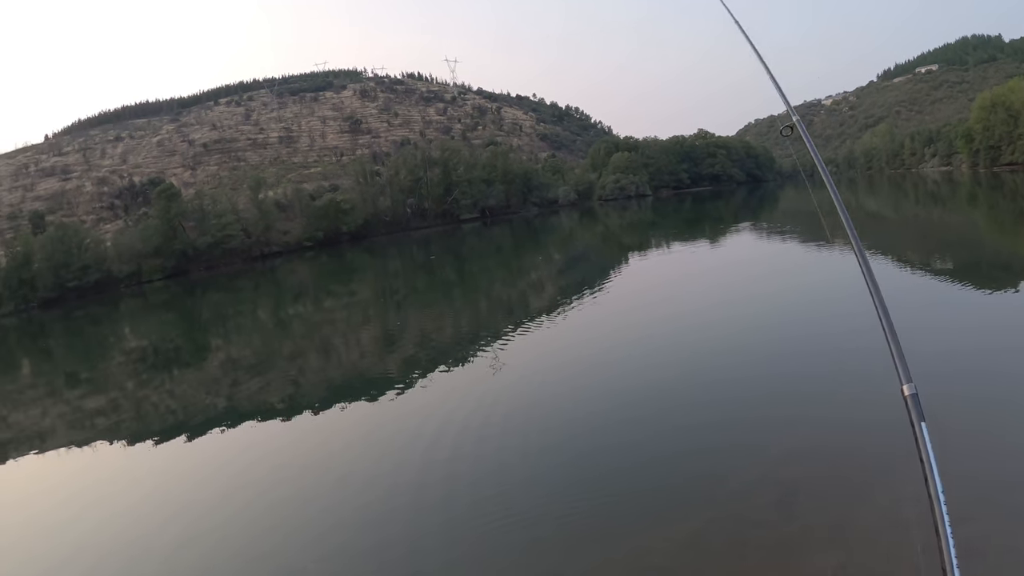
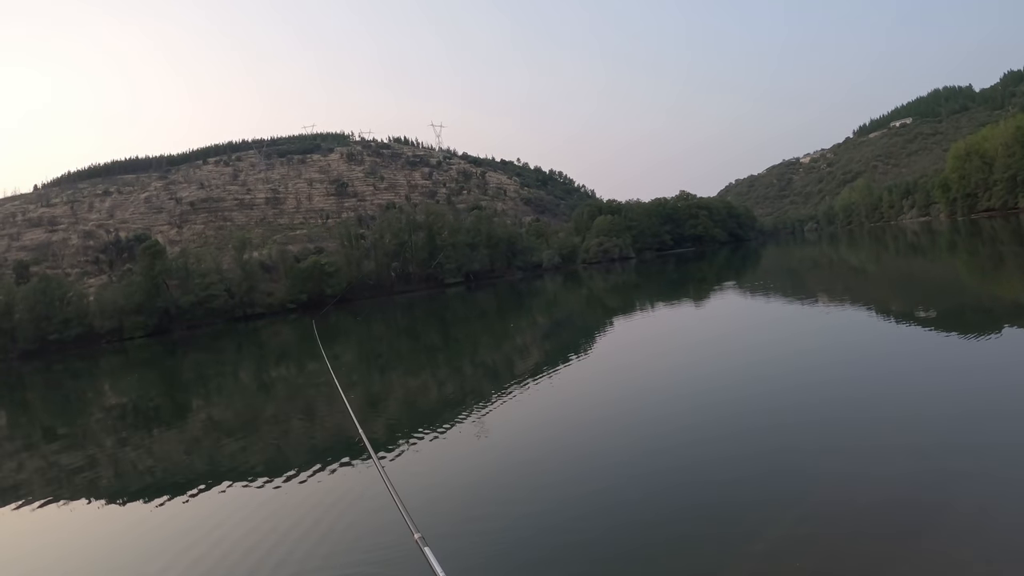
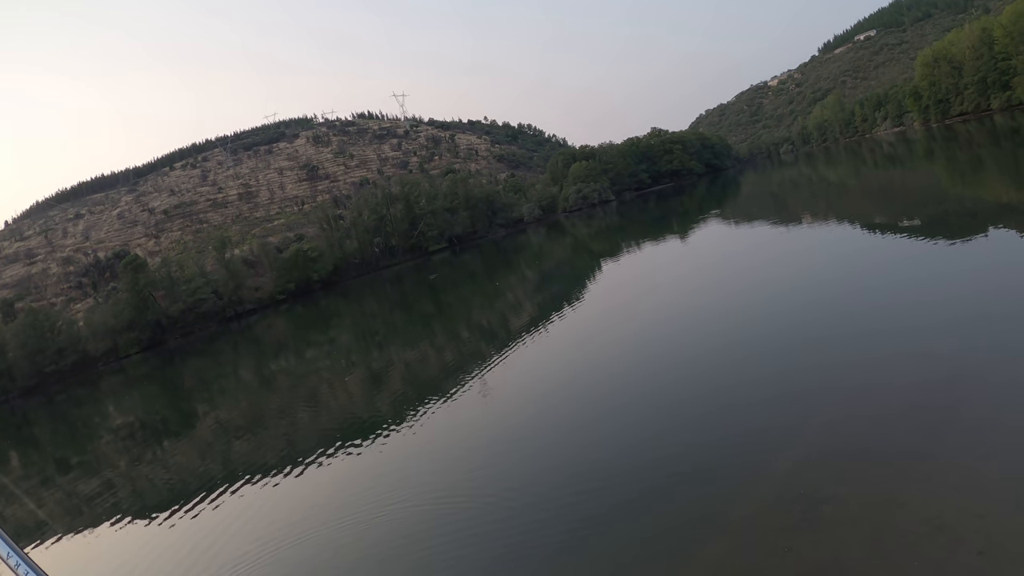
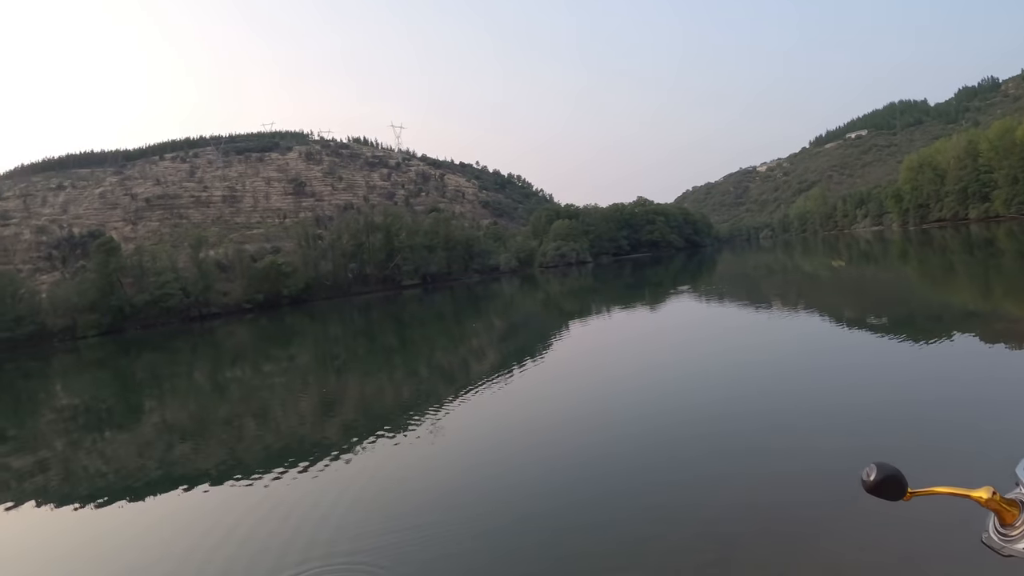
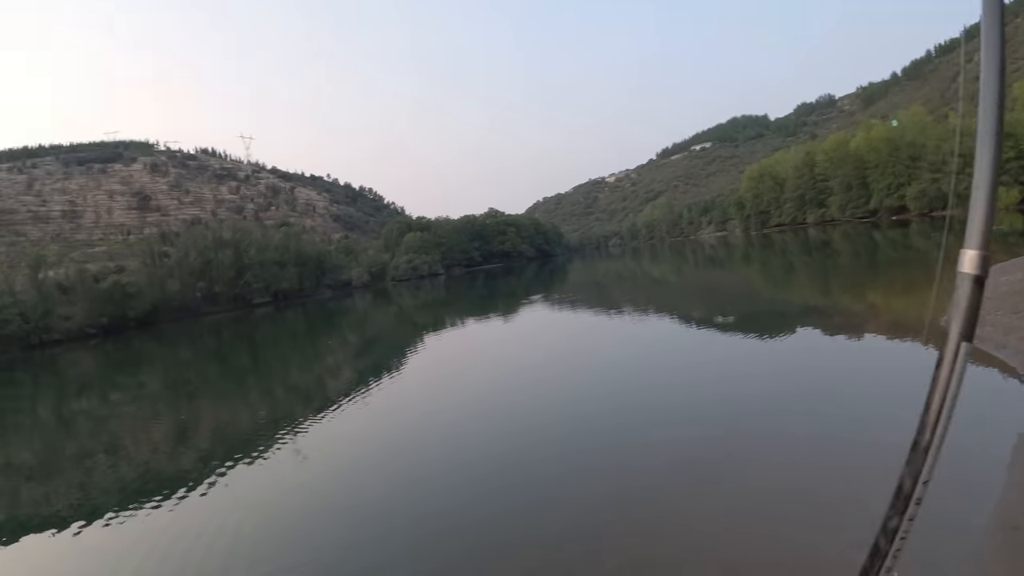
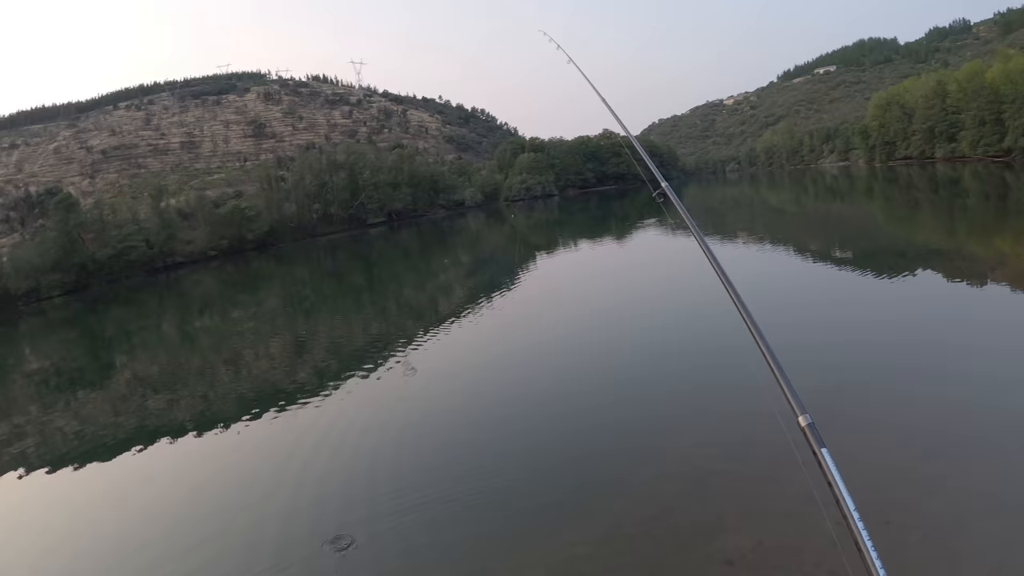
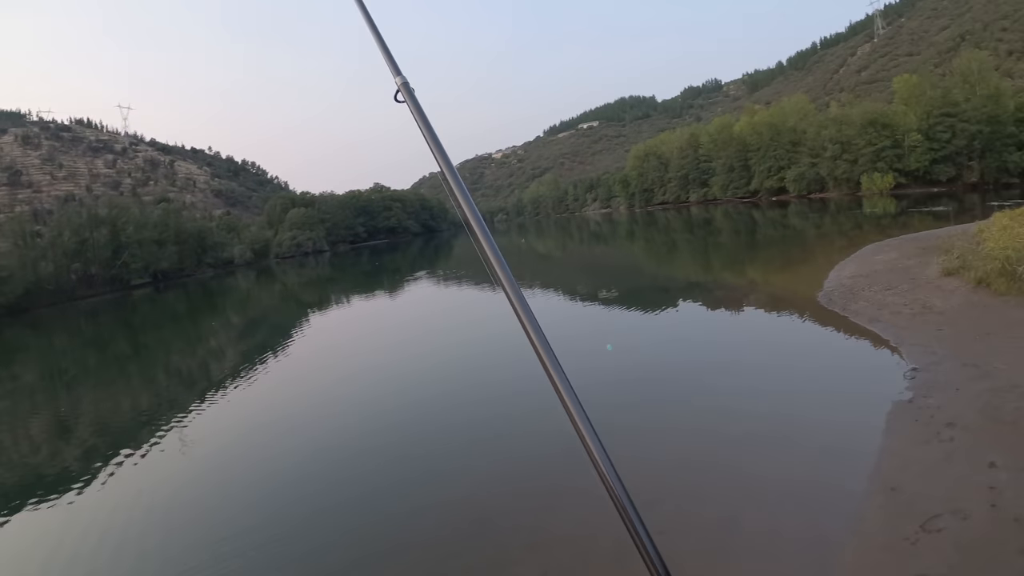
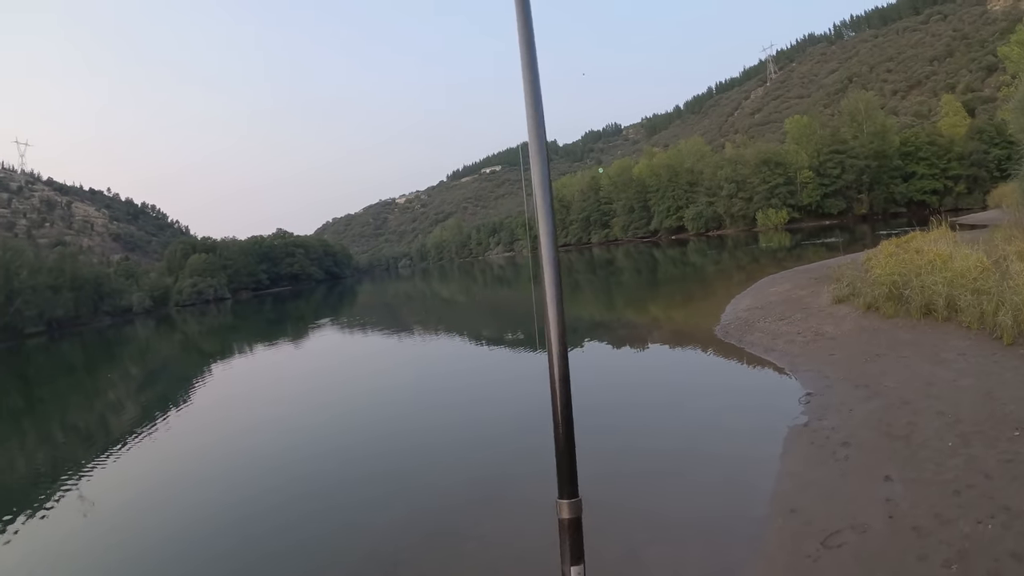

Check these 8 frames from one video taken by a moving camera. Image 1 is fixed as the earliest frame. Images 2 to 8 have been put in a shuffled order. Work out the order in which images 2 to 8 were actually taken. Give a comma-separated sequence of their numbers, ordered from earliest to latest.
6, 7, 8, 5, 4, 2, 3
